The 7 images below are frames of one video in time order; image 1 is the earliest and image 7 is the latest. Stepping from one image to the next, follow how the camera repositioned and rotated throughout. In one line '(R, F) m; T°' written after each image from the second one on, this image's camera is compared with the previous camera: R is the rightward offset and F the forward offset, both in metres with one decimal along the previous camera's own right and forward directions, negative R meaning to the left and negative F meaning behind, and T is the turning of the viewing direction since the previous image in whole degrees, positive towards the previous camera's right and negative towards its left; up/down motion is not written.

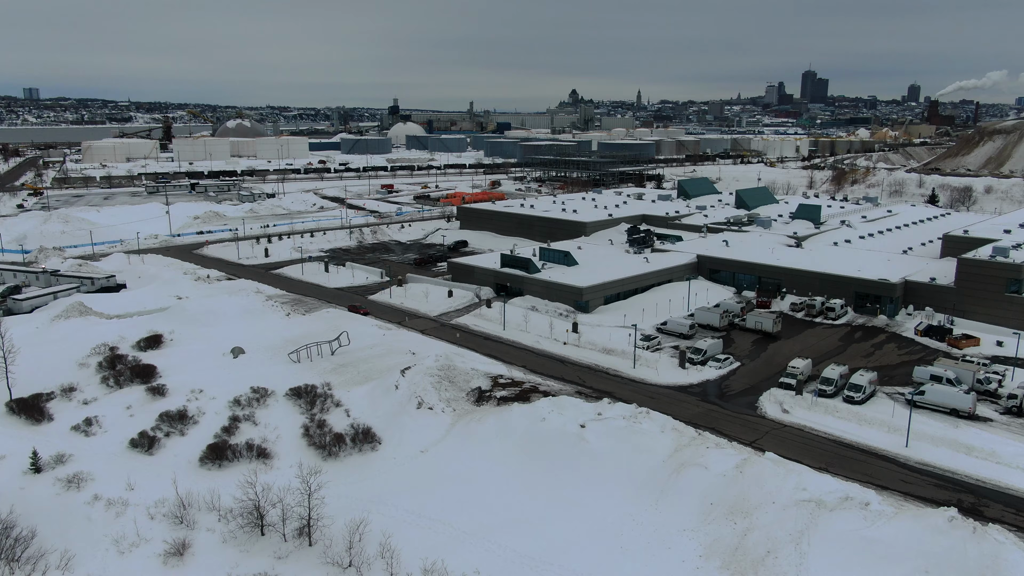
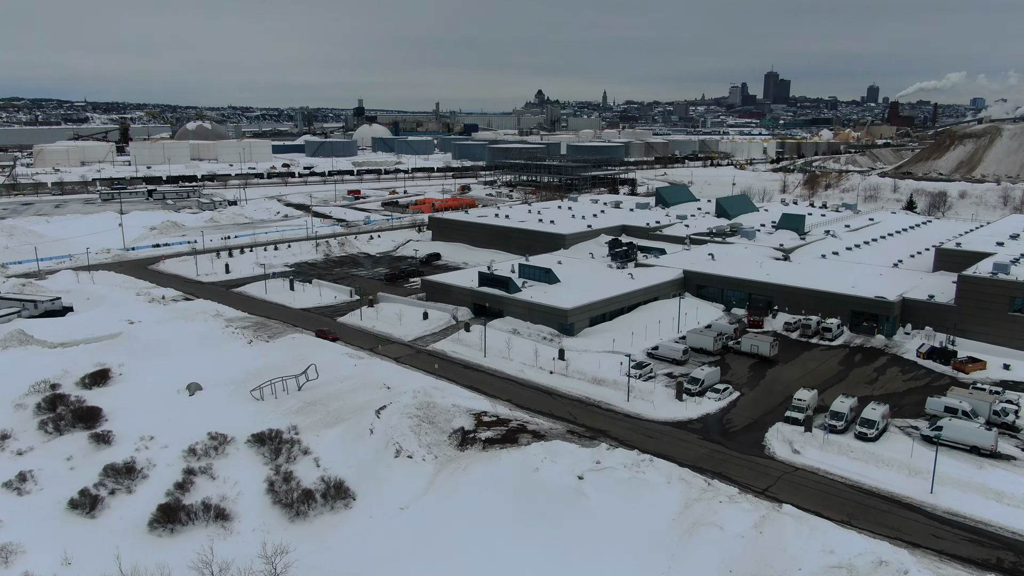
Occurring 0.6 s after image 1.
(-0.4, +1.8) m; +2°
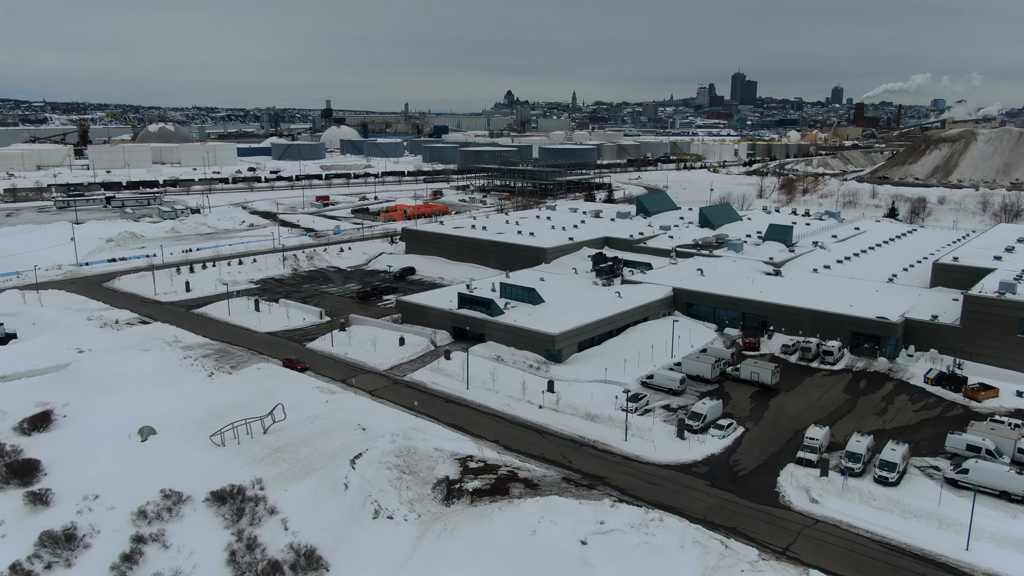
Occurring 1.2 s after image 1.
(-0.4, +1.8) m; +2°
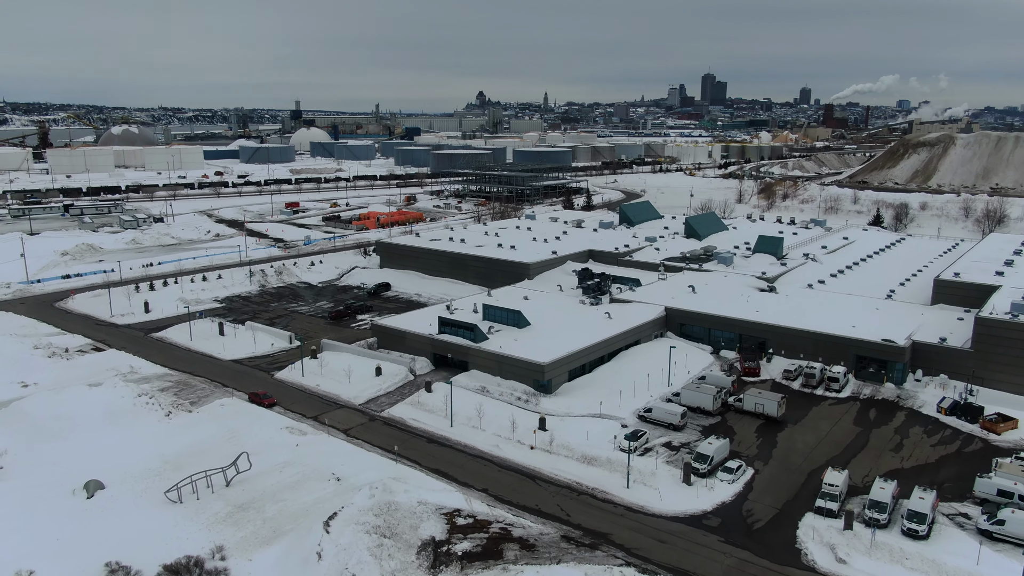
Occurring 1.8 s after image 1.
(-0.4, +1.8) m; +2°
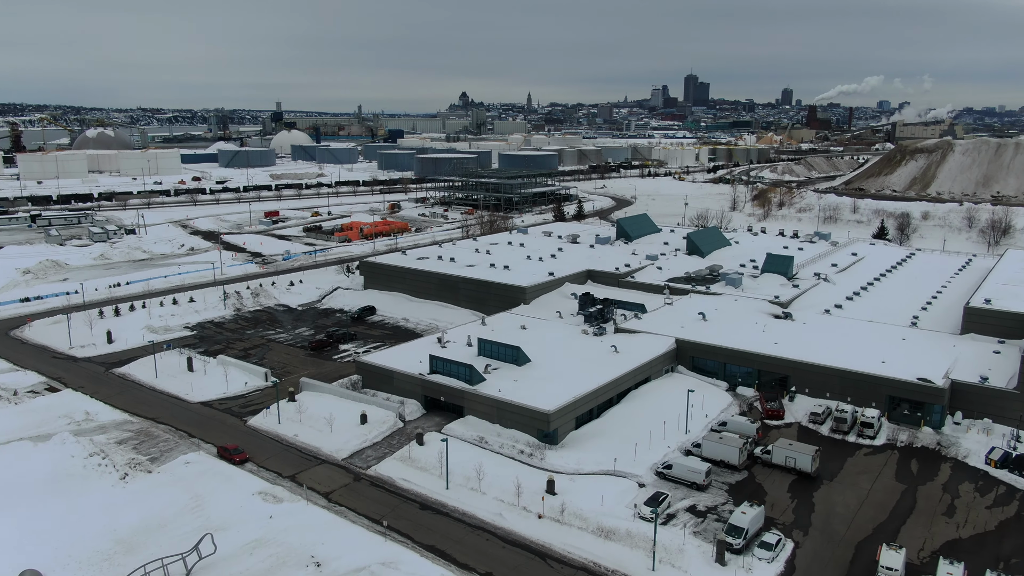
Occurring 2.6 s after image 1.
(-0.5, +2.4) m; +1°
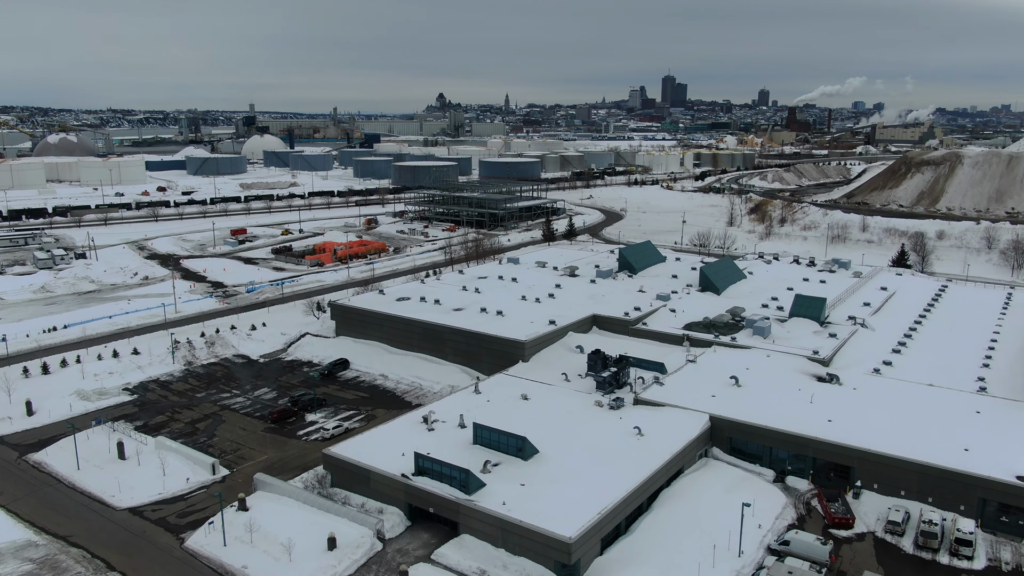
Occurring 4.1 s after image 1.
(-0.6, +4.5) m; +2°
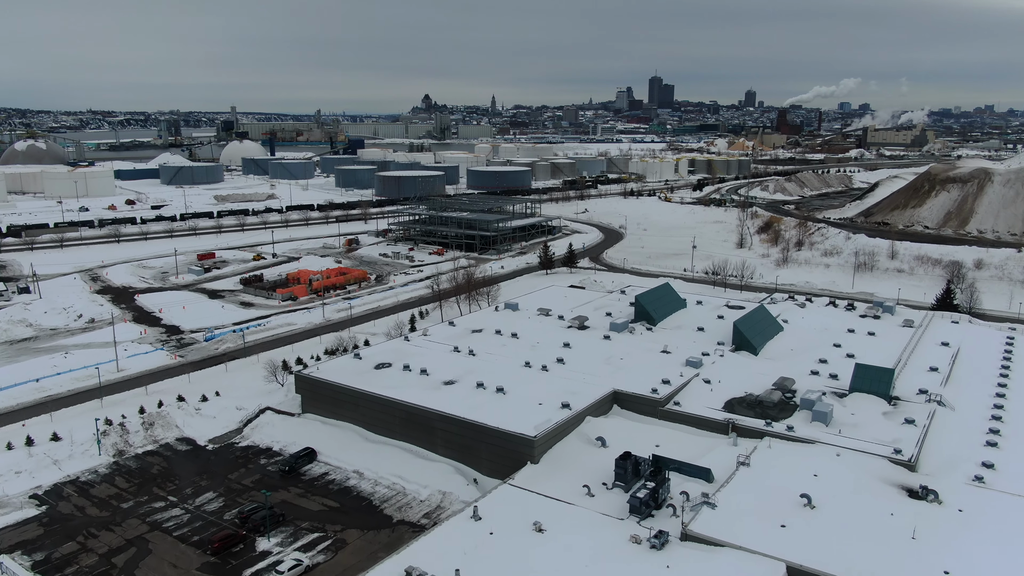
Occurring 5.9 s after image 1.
(-0.5, +5.5) m; +1°
